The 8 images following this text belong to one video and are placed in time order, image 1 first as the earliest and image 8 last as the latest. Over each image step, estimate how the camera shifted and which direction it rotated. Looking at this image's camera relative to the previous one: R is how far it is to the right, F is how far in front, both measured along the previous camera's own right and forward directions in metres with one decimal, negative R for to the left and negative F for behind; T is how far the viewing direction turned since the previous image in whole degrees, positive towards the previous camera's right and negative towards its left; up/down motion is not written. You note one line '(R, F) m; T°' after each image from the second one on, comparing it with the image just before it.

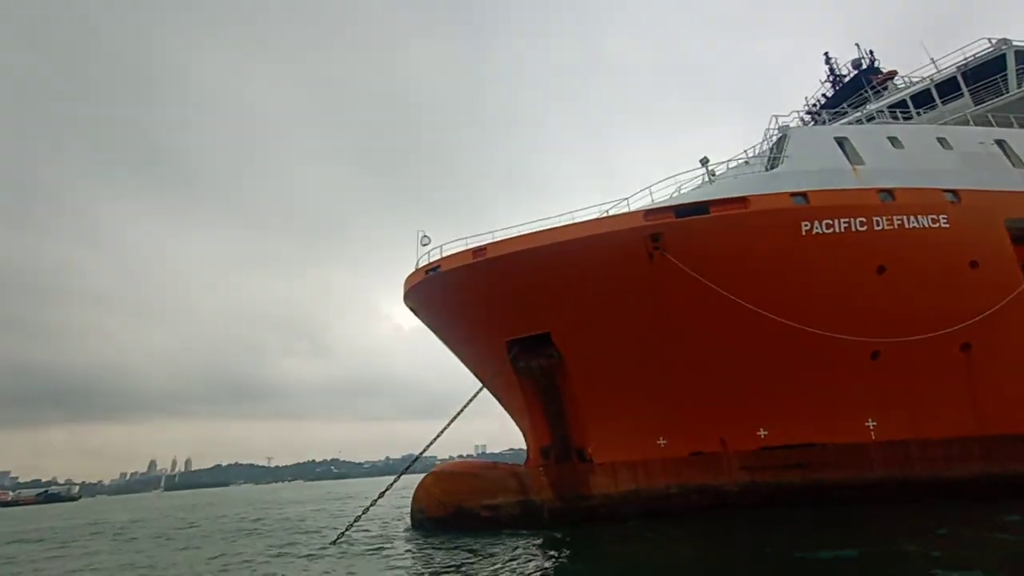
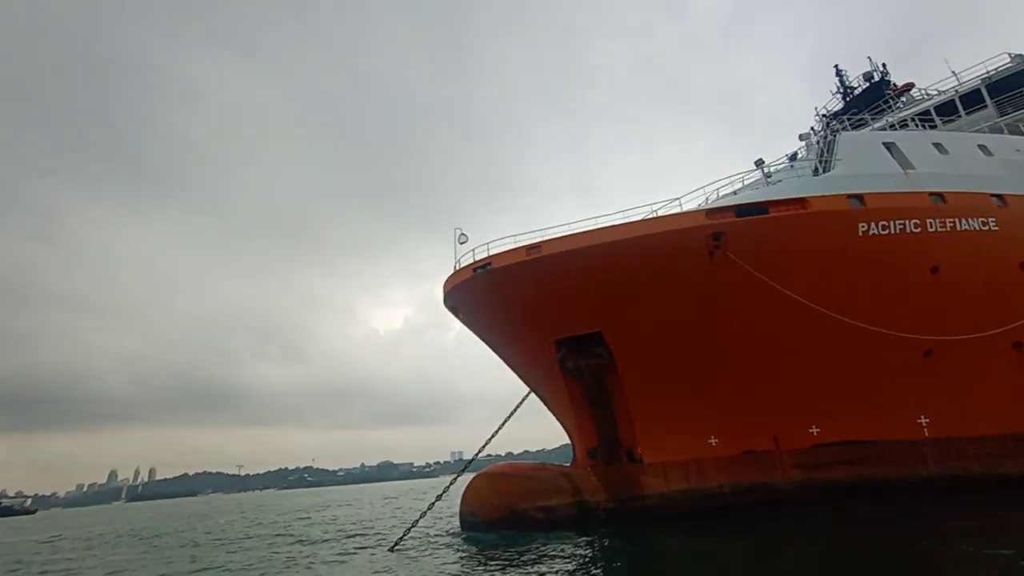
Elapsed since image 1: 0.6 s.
(-1.9, +0.1) m; +3°
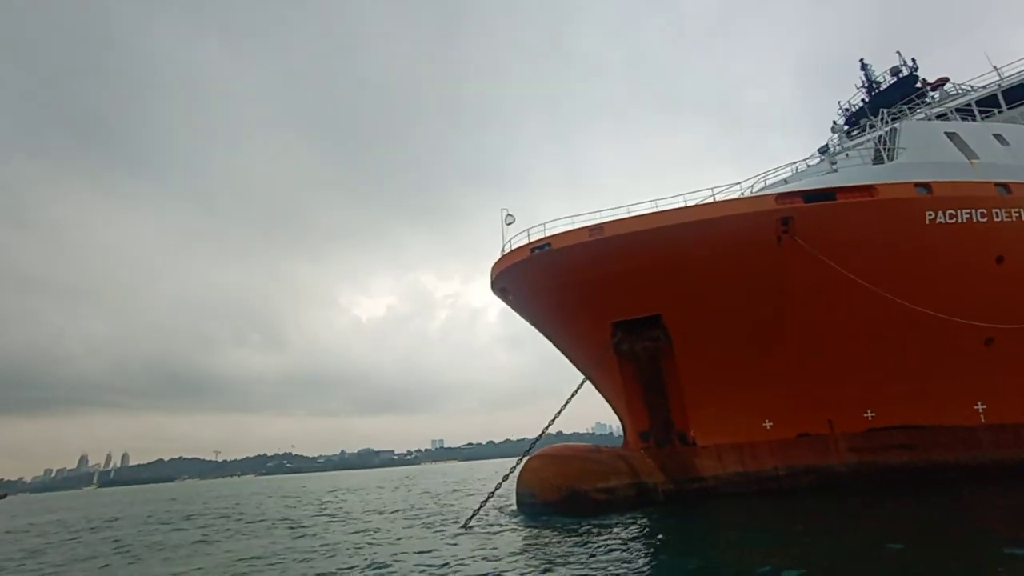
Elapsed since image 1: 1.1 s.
(-1.9, +0.2) m; +2°
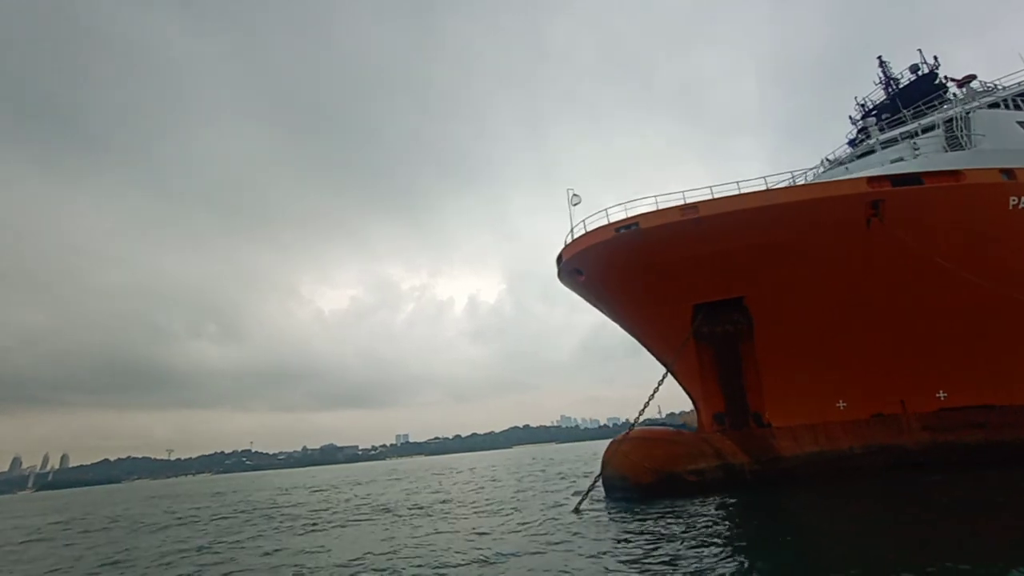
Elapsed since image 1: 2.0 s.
(-2.9, +0.5) m; +4°
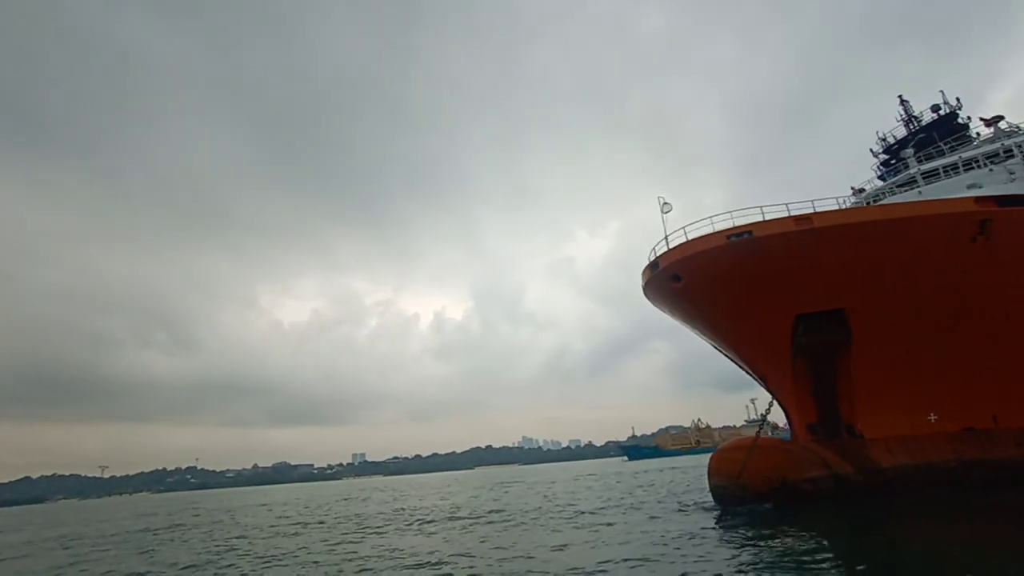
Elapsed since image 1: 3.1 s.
(-3.6, +0.4) m; +4°
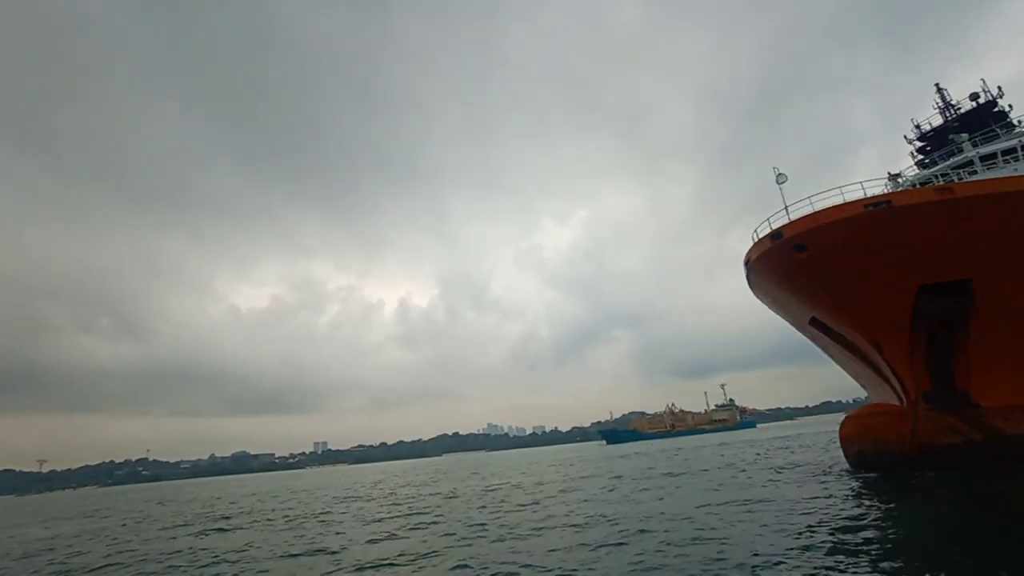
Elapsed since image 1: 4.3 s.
(-4.4, +0.7) m; +4°
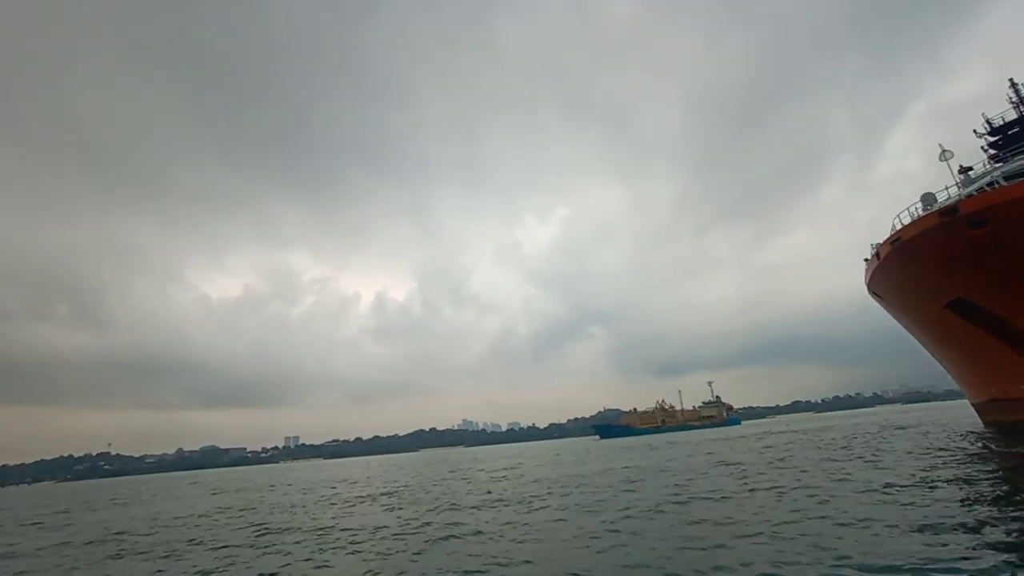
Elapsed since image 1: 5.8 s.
(-4.9, +1.2) m; +3°
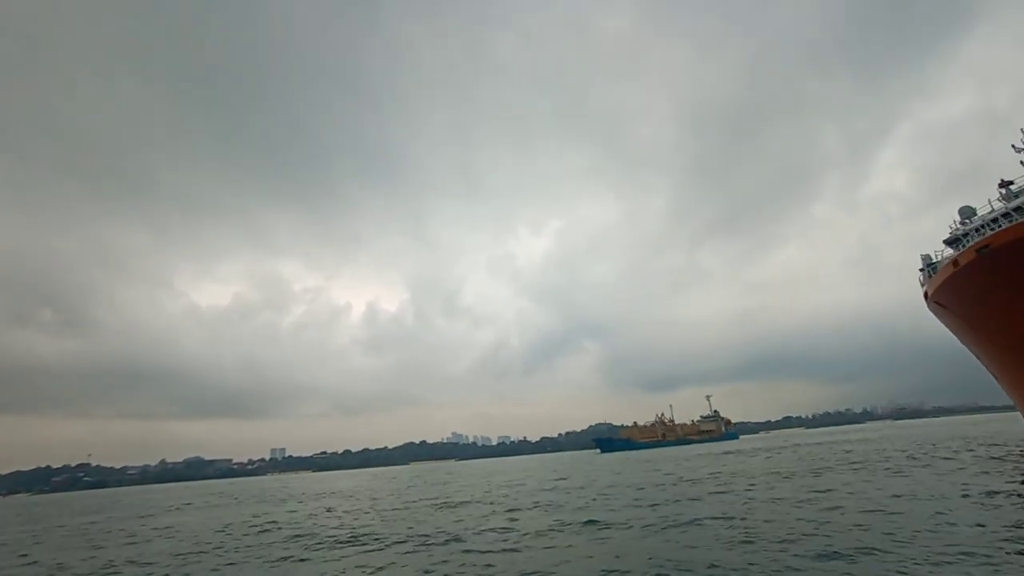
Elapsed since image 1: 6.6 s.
(-2.7, +0.6) m; +1°
